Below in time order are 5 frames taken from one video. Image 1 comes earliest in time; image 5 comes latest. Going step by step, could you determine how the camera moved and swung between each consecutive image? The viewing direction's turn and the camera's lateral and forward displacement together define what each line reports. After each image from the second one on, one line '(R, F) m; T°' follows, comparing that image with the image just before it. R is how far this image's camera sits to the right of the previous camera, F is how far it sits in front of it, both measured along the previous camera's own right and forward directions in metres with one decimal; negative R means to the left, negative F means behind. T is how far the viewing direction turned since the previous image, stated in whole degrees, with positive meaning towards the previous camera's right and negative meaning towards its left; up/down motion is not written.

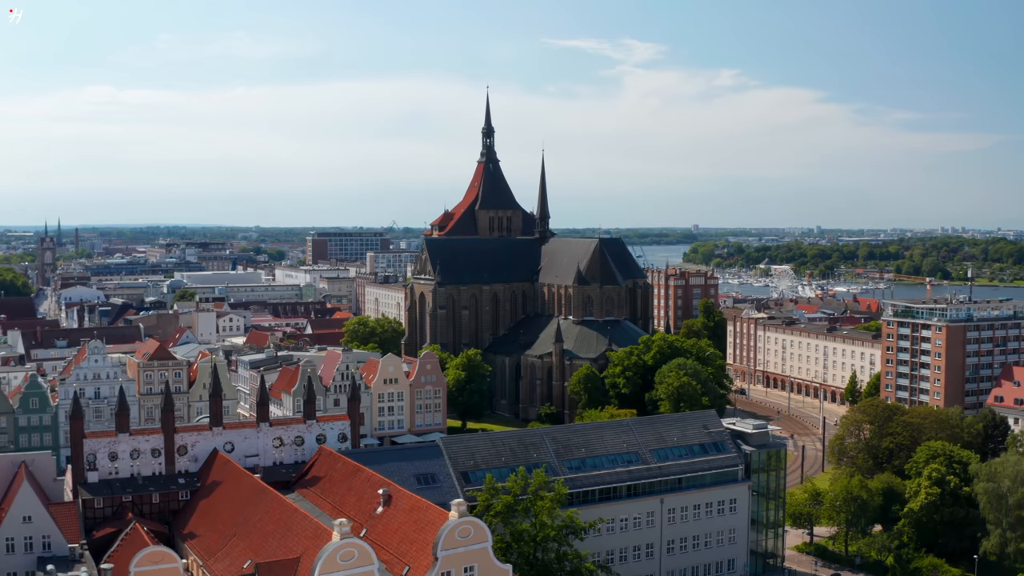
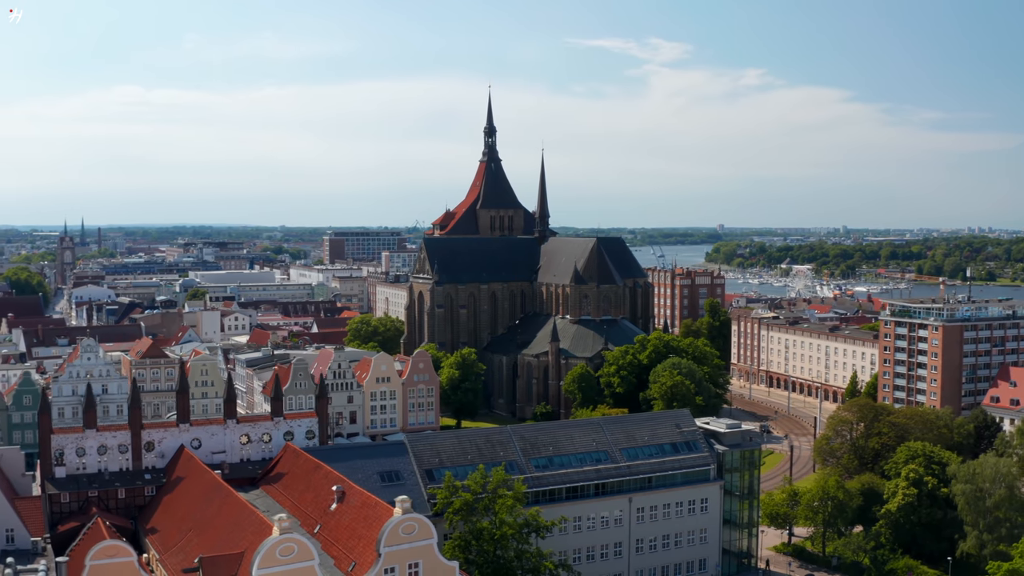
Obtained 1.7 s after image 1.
(+2.0, 0.0) m; -2°
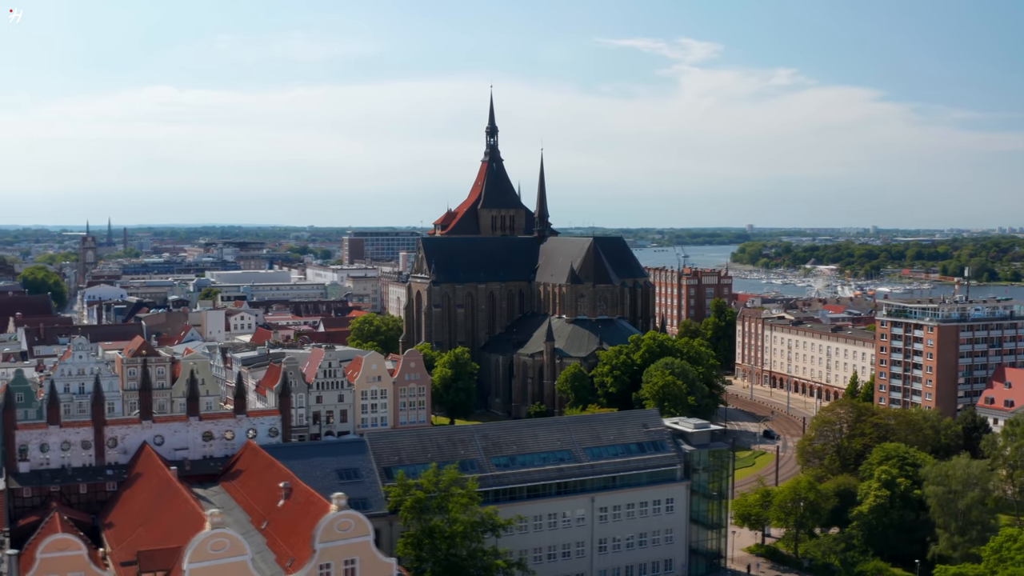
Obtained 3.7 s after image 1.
(+2.4, 0.0) m; -2°
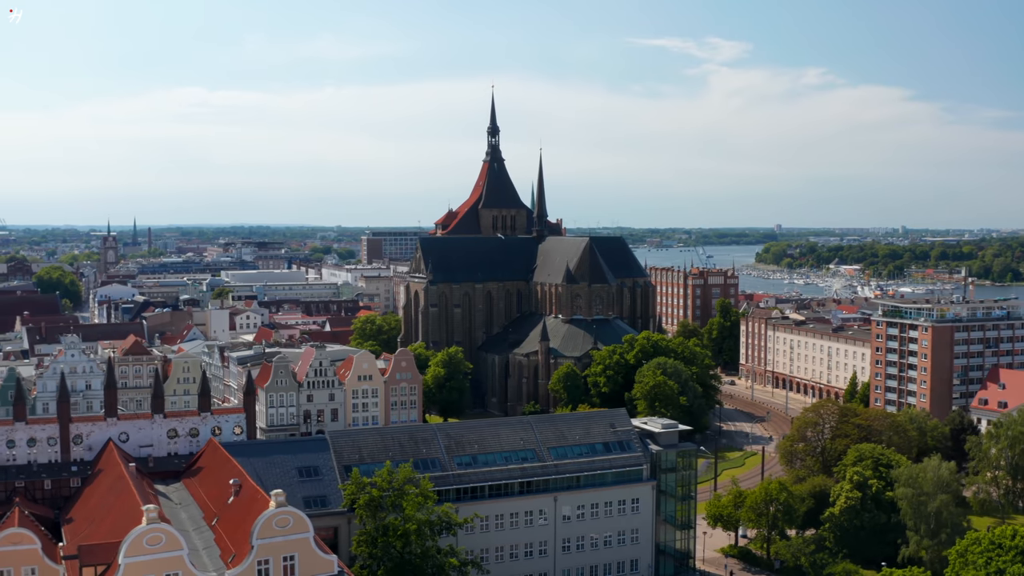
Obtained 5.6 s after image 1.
(+2.3, 0.0) m; -2°
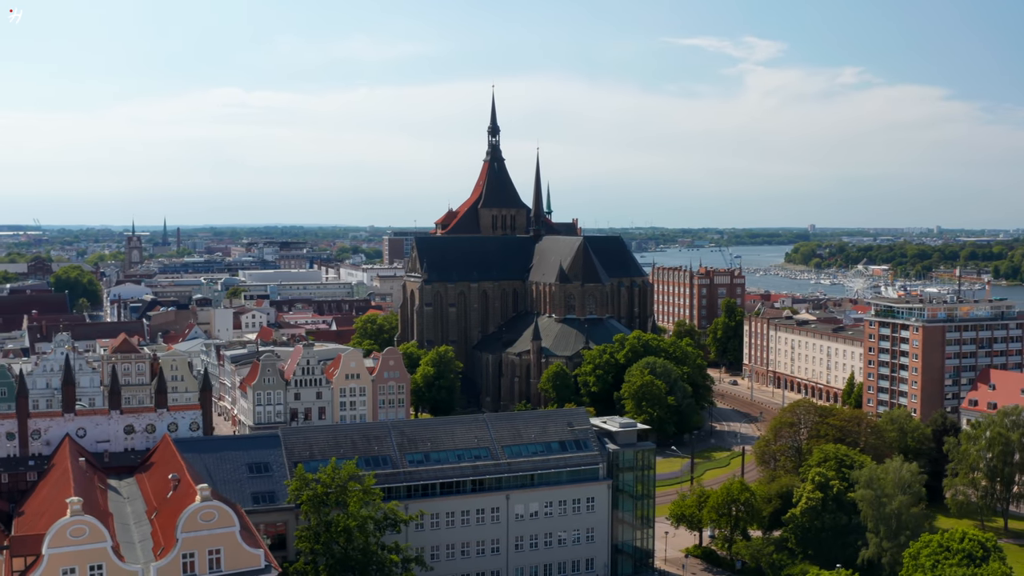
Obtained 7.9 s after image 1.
(+2.9, -0.1) m; -2°
